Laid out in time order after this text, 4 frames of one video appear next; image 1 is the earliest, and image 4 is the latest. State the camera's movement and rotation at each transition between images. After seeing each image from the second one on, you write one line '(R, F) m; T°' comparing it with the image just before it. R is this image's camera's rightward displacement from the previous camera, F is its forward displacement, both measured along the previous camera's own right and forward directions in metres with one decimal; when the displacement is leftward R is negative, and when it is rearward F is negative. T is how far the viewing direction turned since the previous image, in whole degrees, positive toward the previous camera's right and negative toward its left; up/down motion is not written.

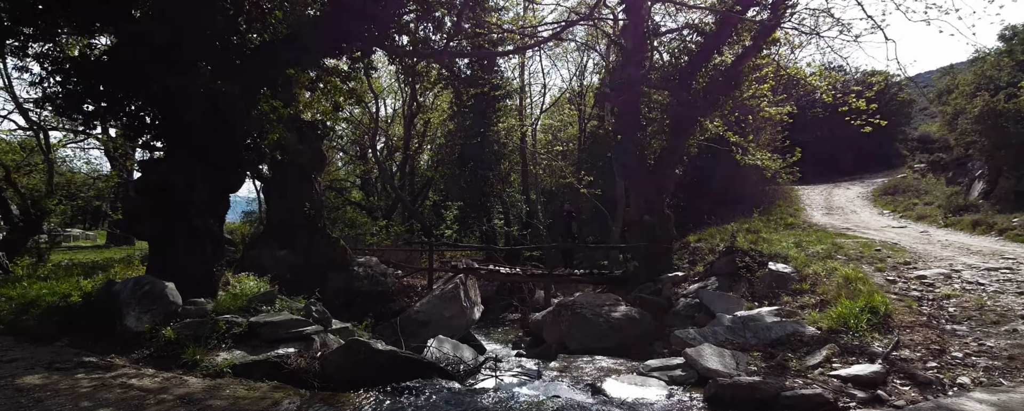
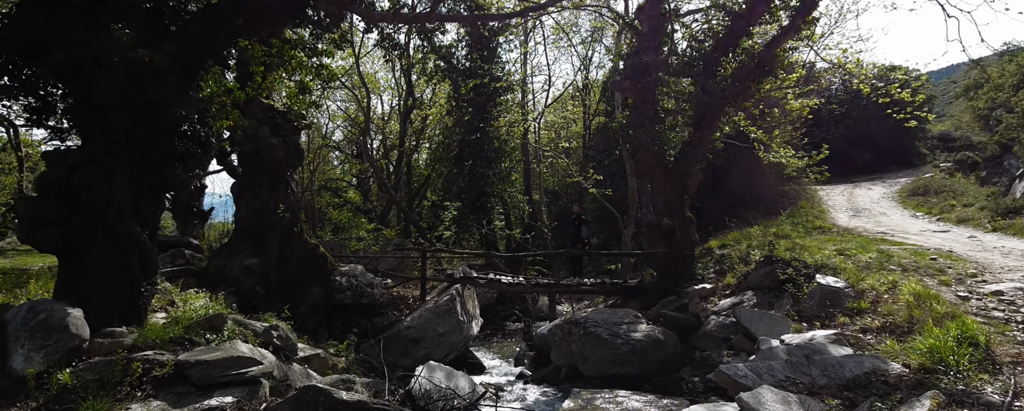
(0.0, +1.2) m; 0°
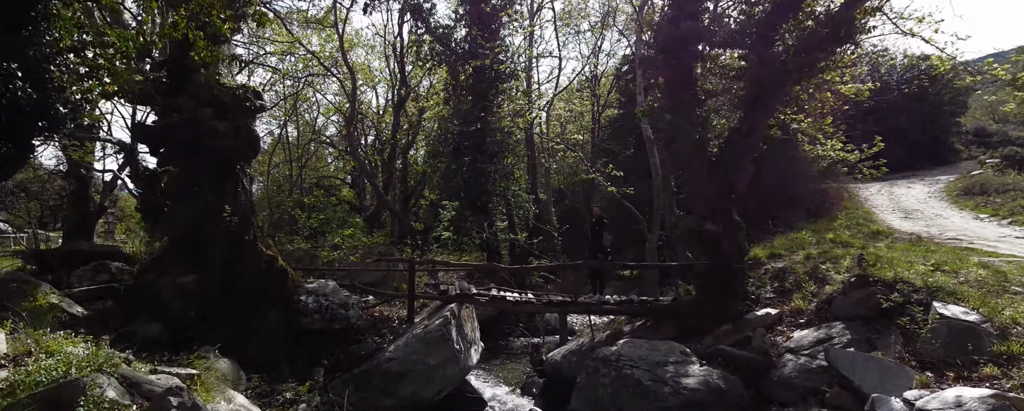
(-0.1, +1.8) m; 0°
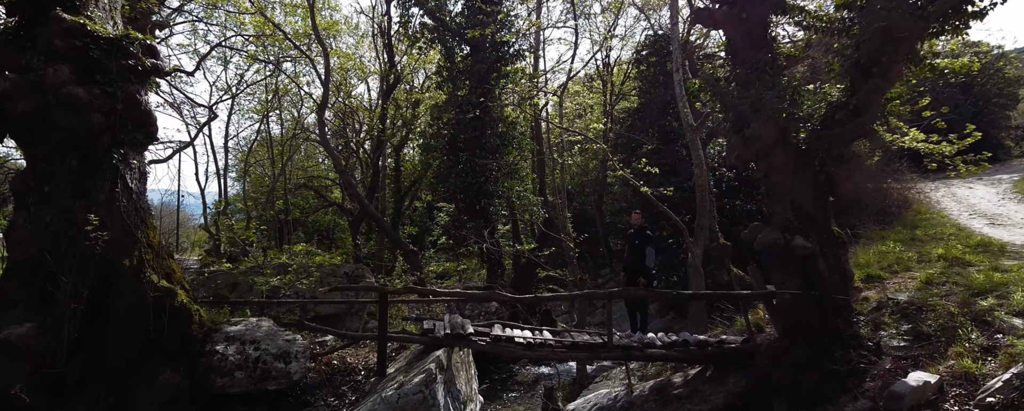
(-0.1, +2.3) m; 0°
